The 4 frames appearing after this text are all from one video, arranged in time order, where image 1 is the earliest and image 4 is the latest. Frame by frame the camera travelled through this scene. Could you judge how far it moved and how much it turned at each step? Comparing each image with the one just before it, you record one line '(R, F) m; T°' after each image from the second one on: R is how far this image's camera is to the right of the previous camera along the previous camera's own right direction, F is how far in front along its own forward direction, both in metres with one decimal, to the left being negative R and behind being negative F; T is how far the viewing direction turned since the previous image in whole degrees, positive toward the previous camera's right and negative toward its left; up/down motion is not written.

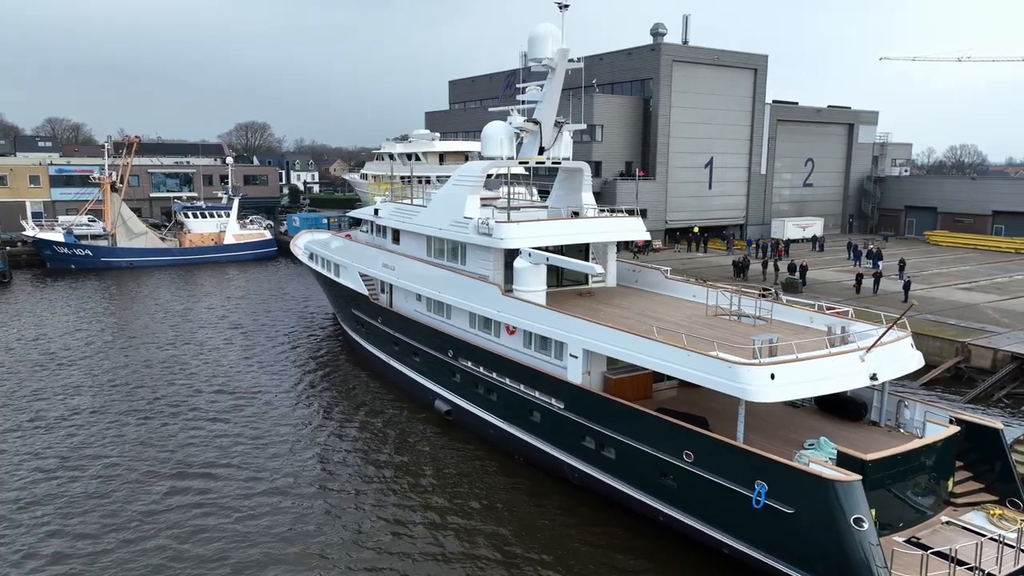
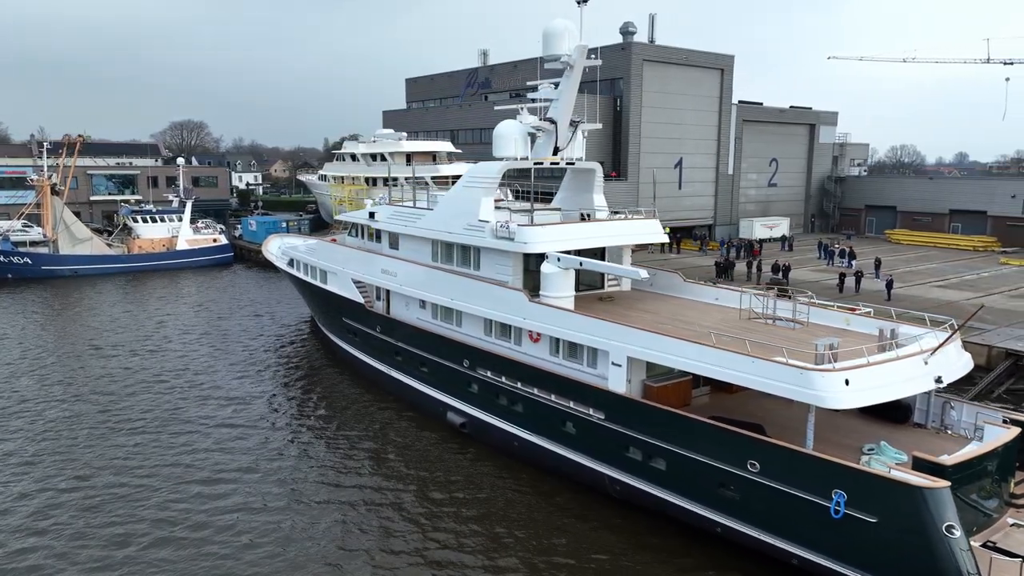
(-1.5, +0.6) m; +5°
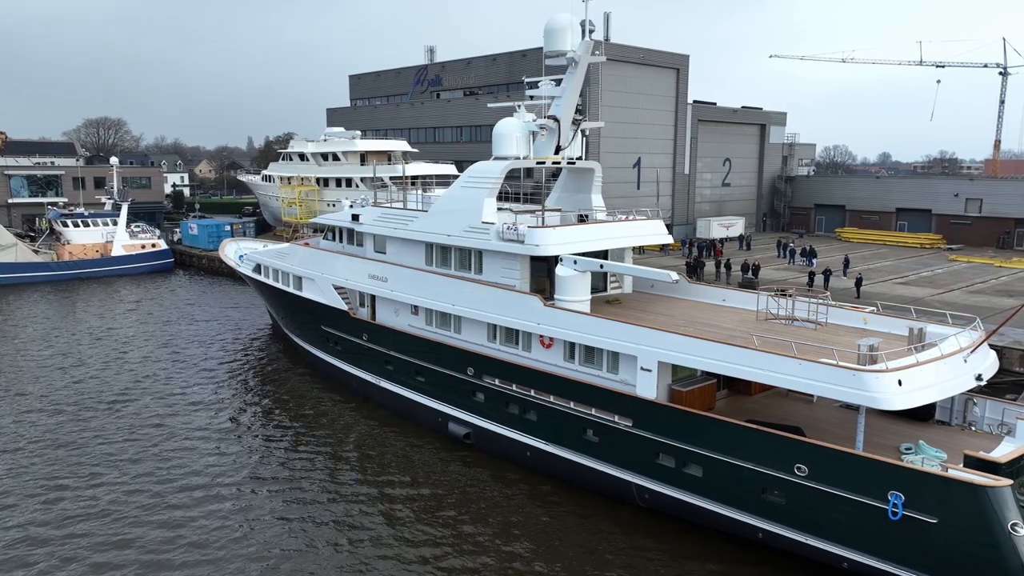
(-1.3, +0.5) m; +6°
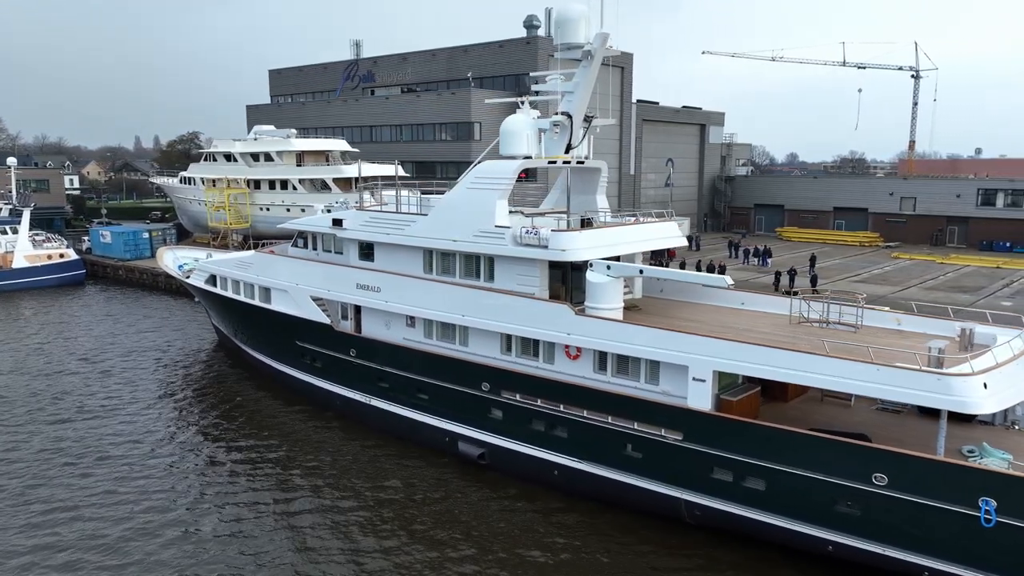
(-1.8, +1.0) m; +8°
